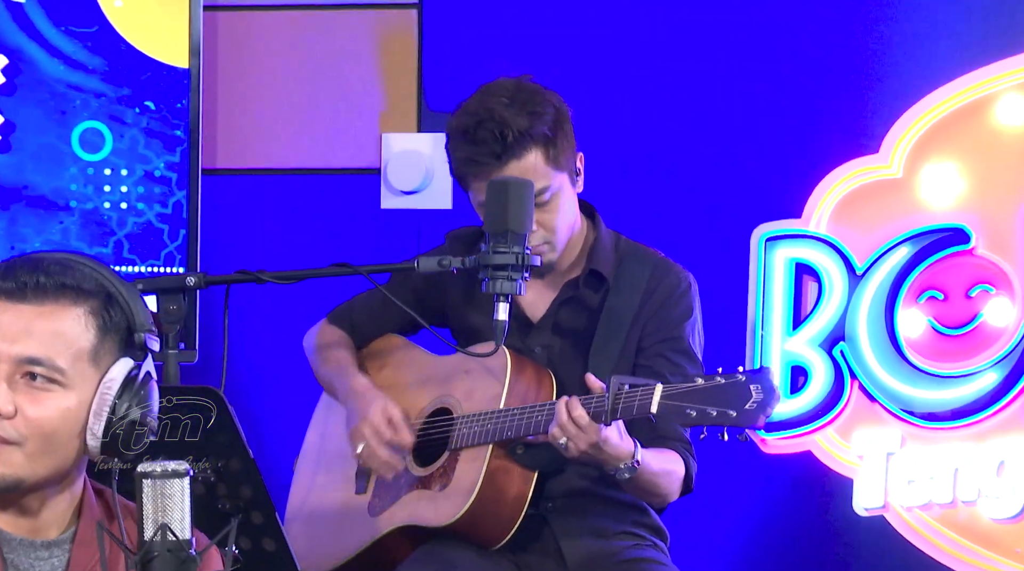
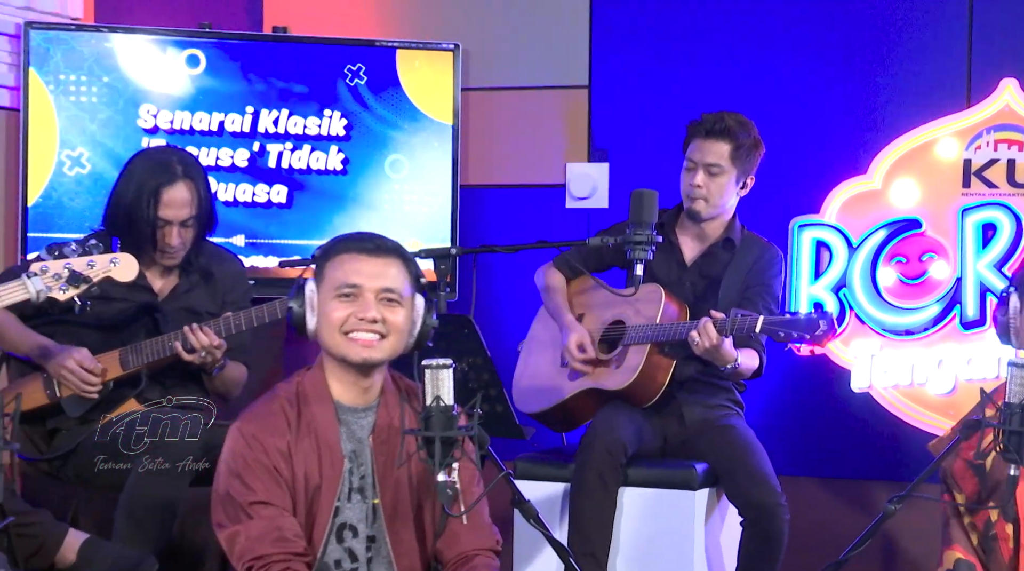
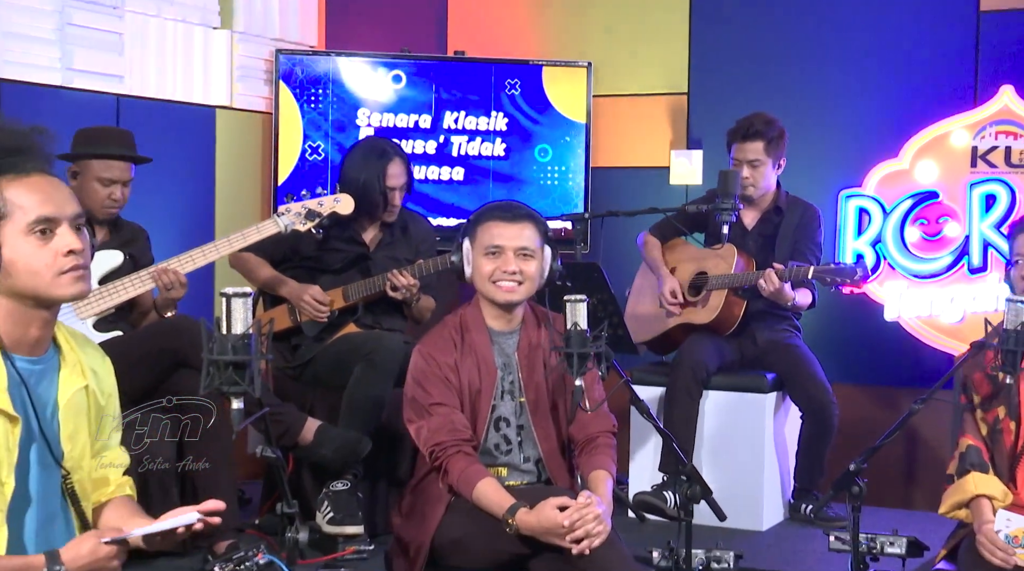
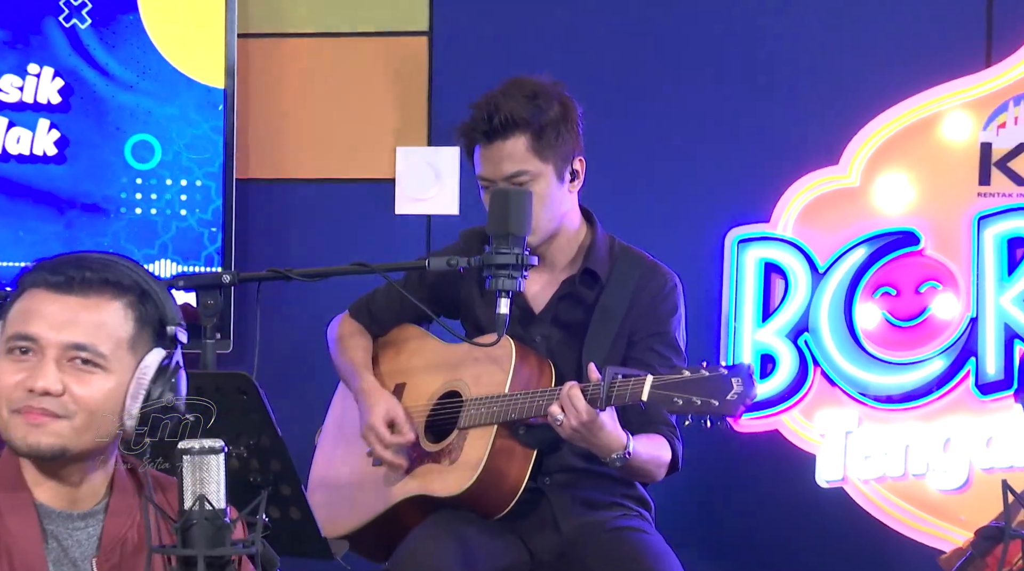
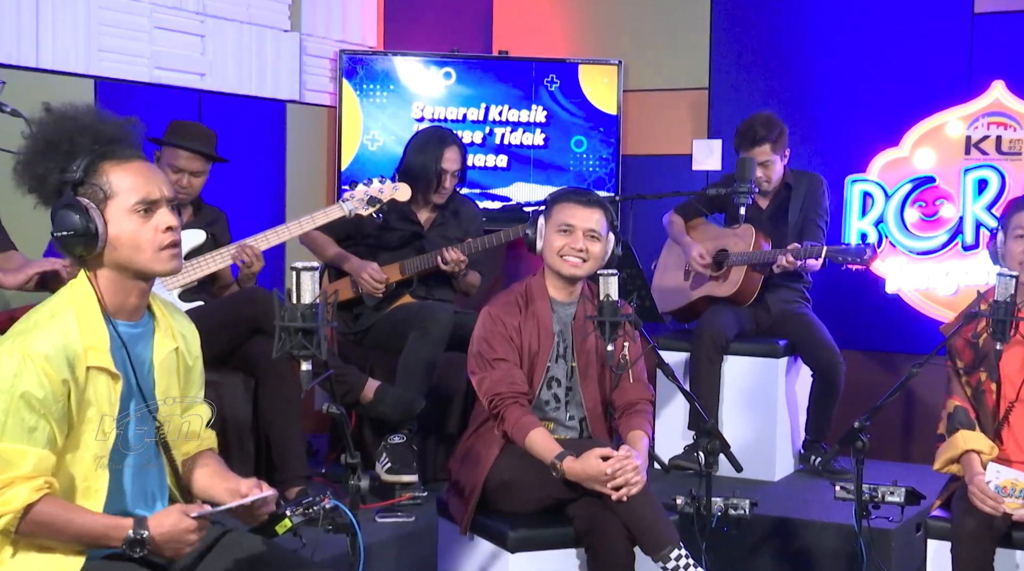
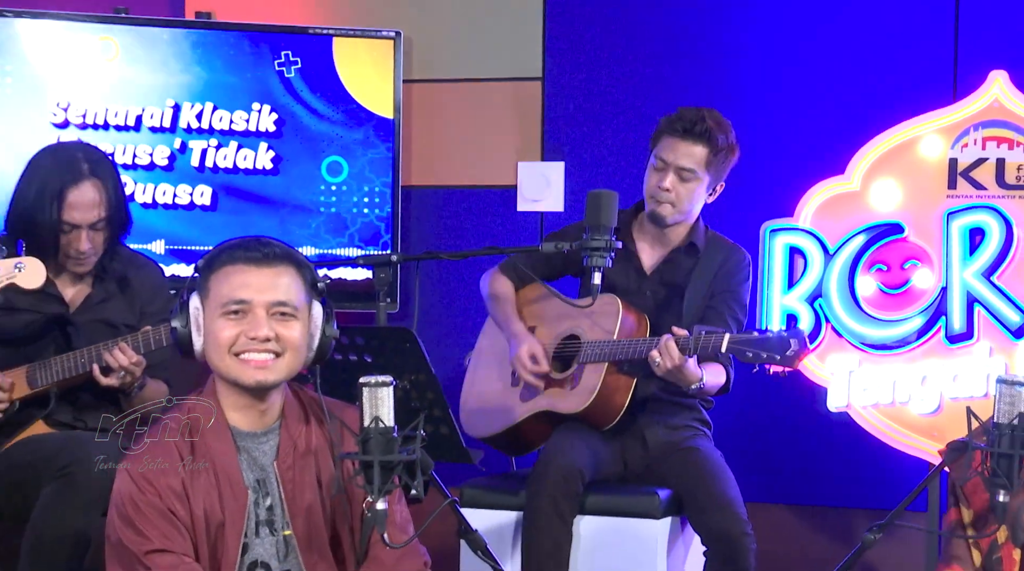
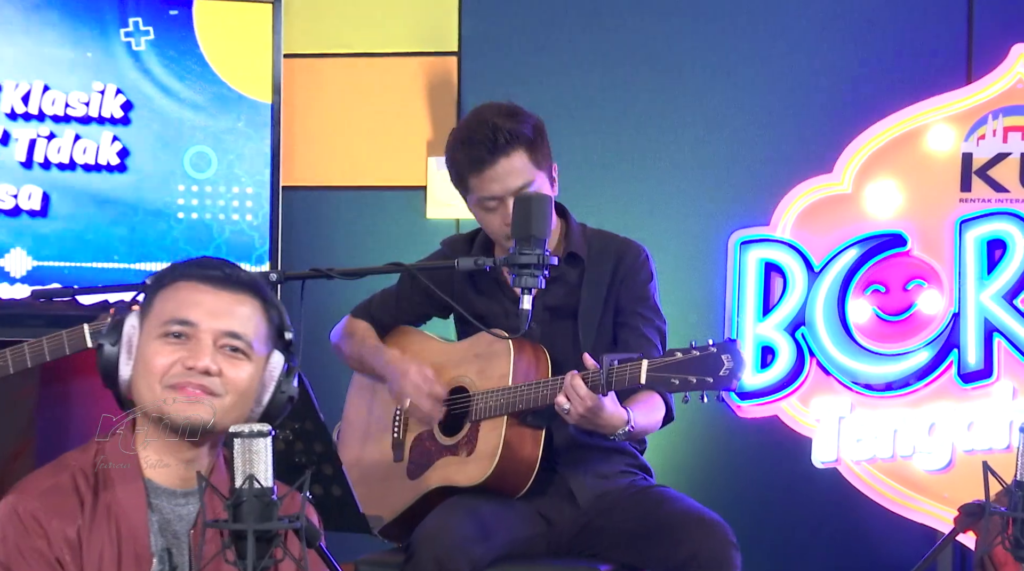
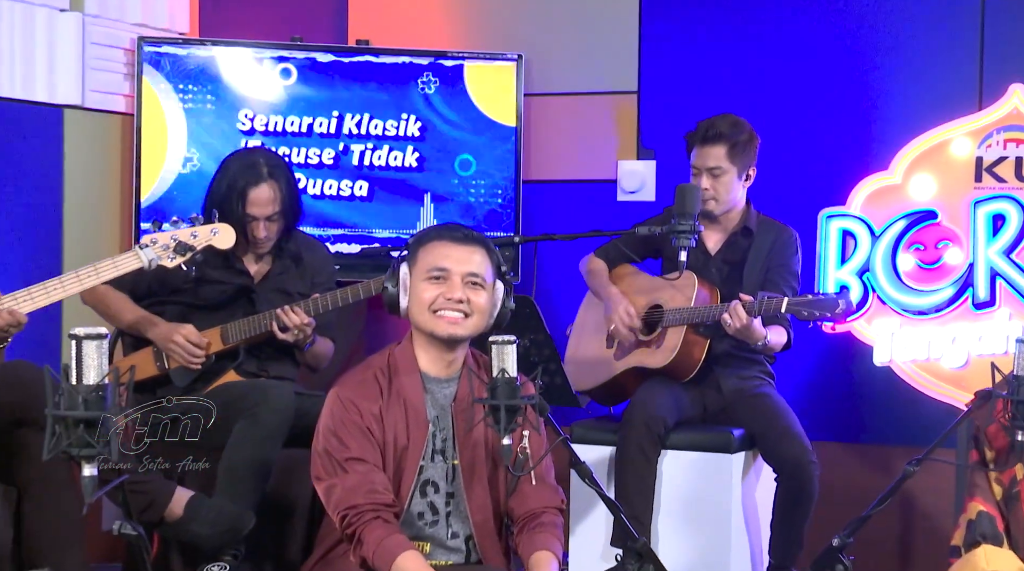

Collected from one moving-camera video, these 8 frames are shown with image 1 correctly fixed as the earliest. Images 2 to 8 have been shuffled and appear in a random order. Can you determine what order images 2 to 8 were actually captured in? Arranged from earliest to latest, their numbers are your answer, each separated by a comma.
4, 7, 6, 2, 8, 3, 5
